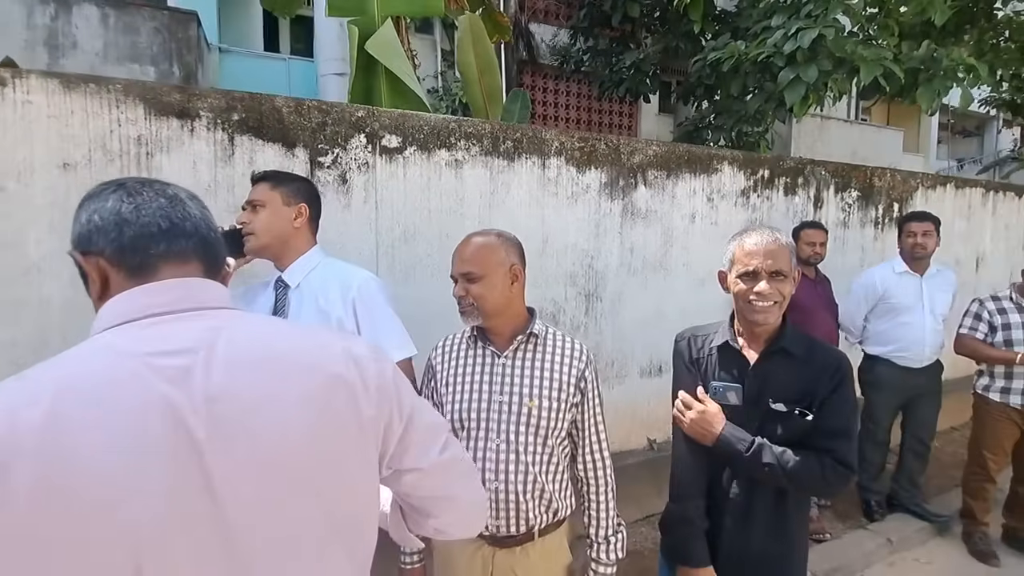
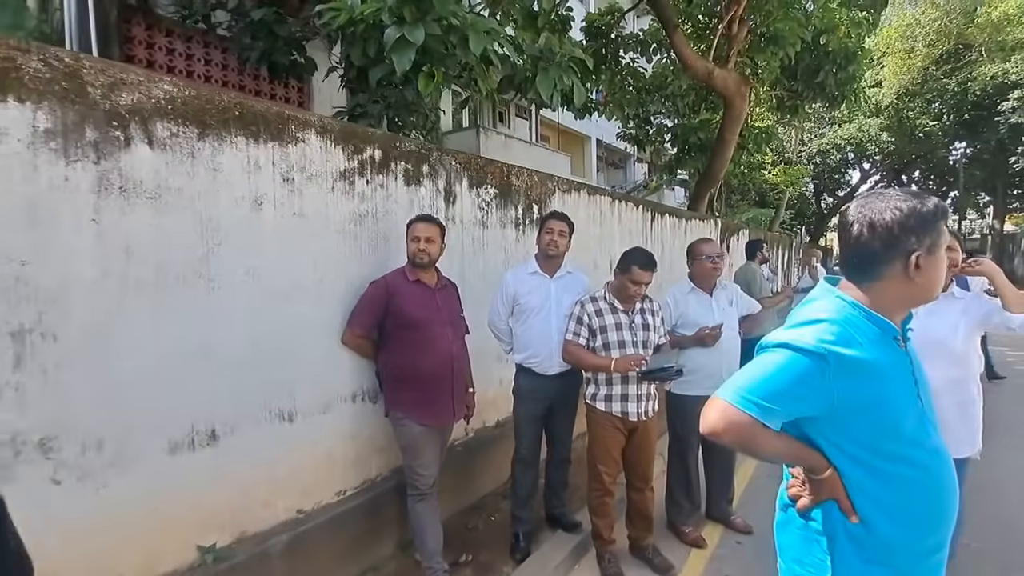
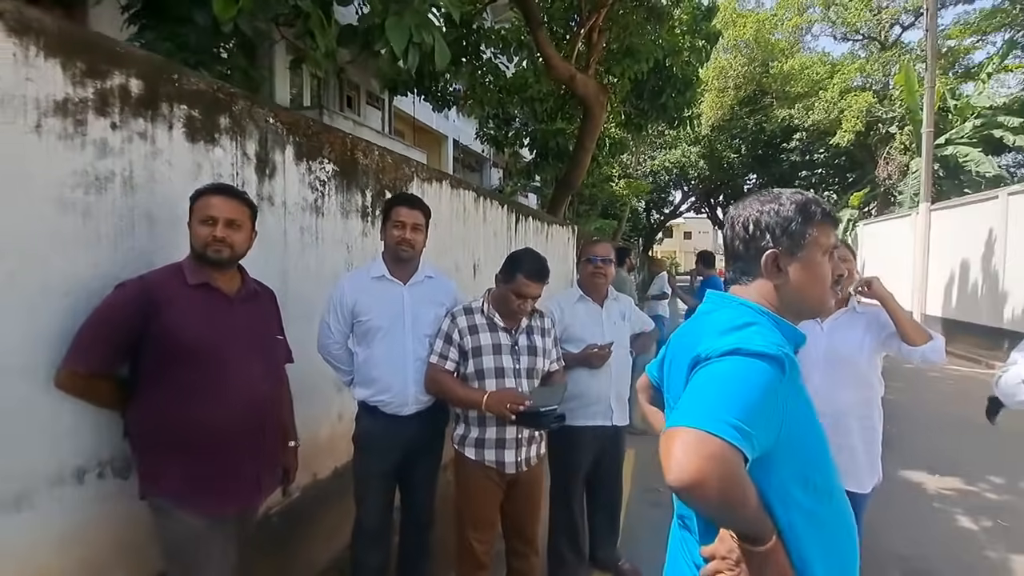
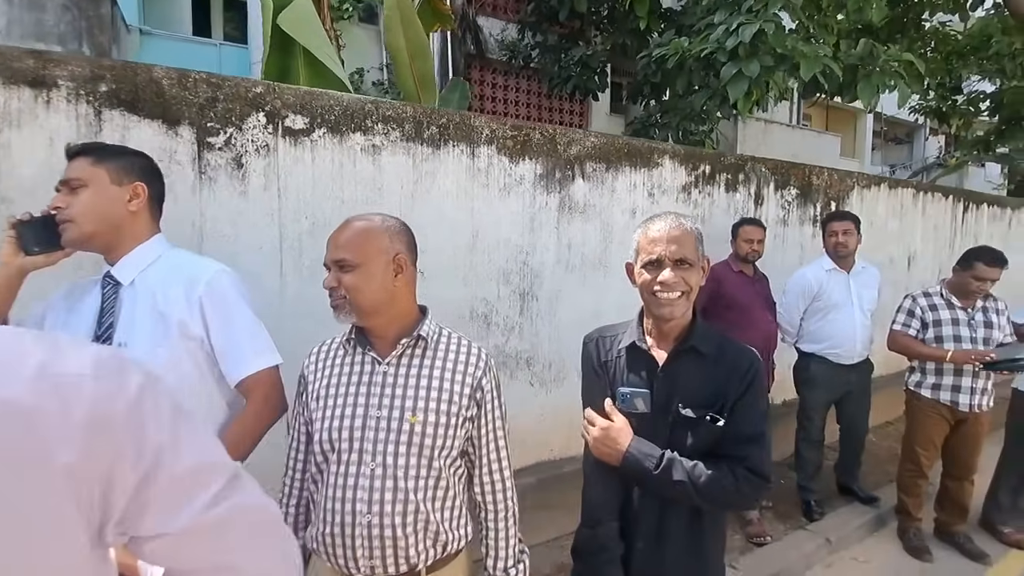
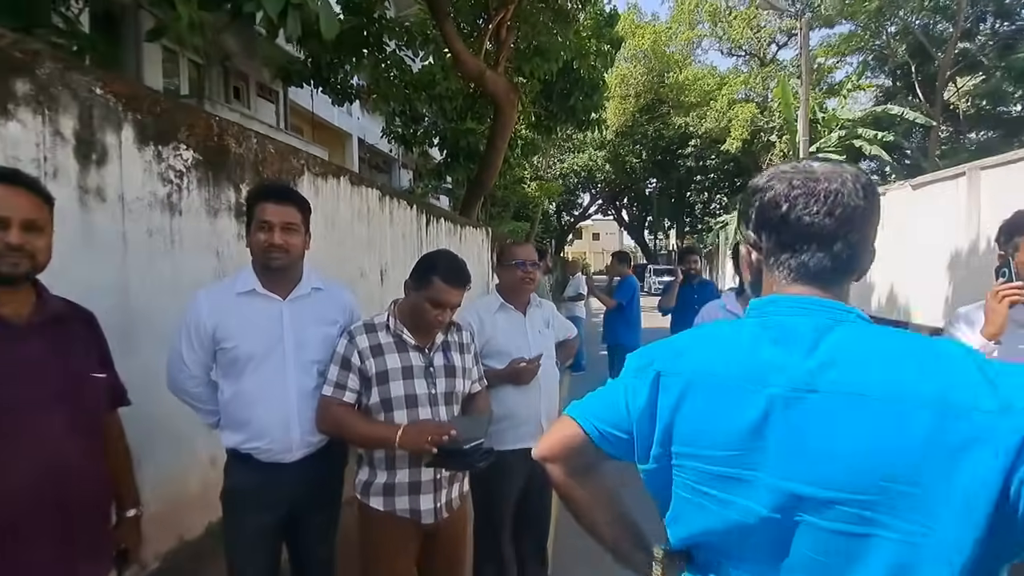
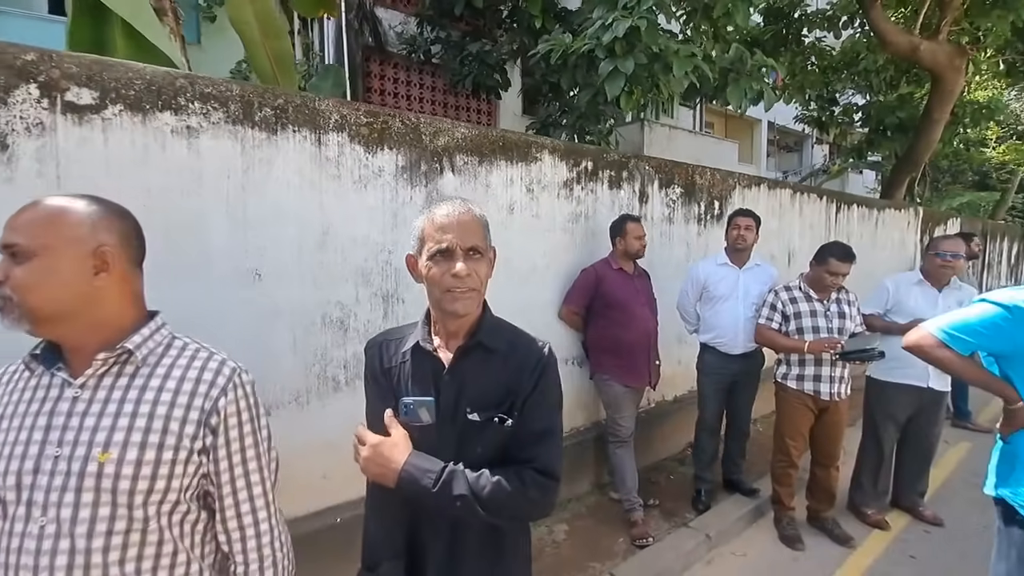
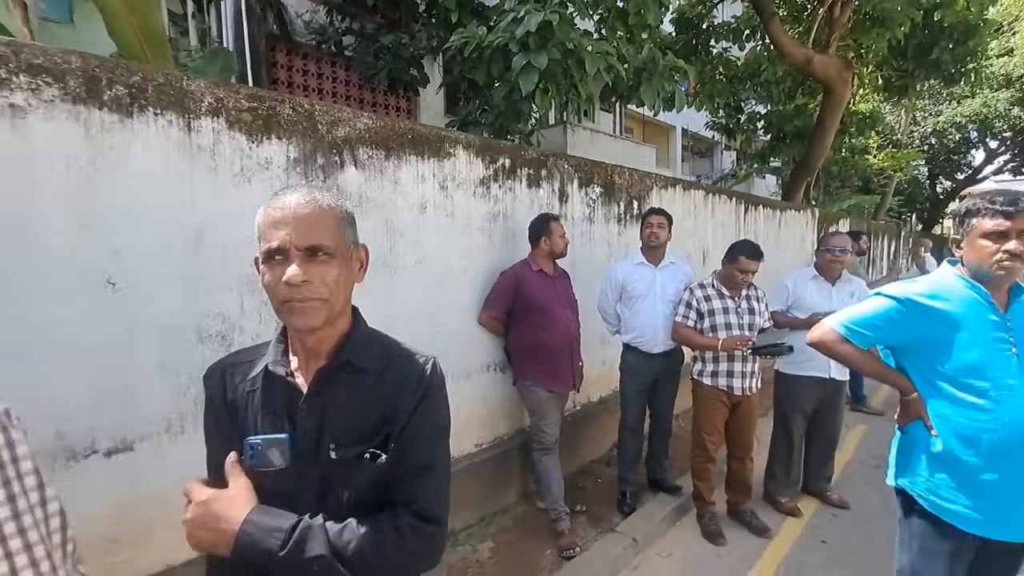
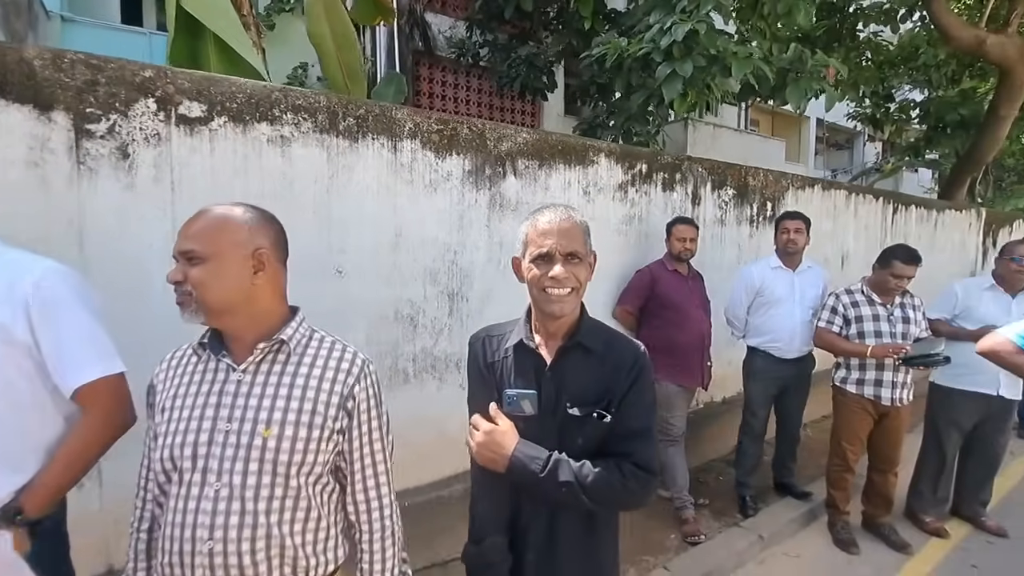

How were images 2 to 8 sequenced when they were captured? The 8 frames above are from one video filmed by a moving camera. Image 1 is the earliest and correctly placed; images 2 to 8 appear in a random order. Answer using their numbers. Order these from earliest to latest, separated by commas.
4, 8, 6, 7, 2, 3, 5
